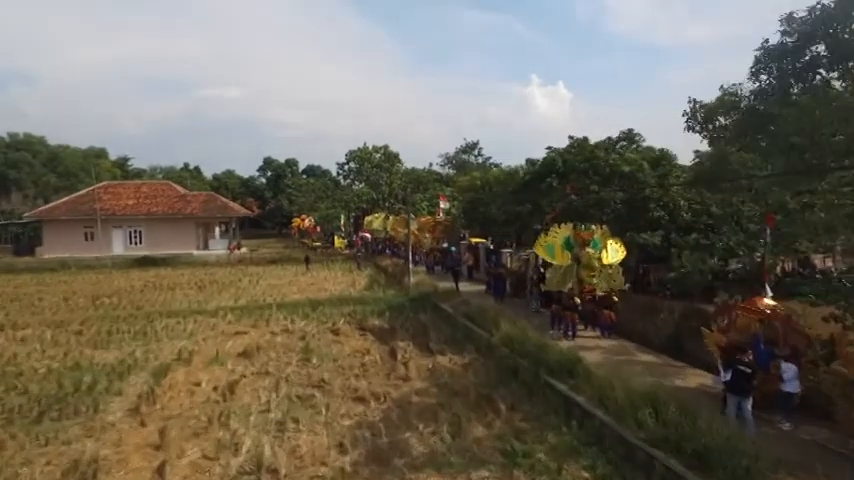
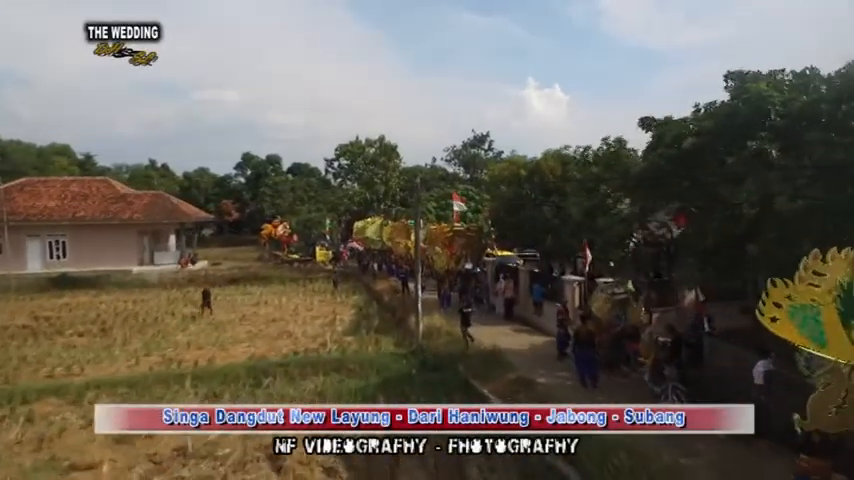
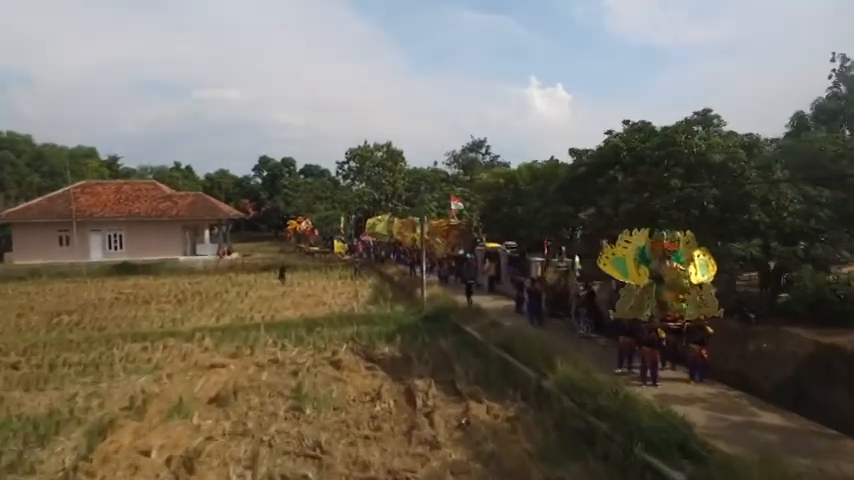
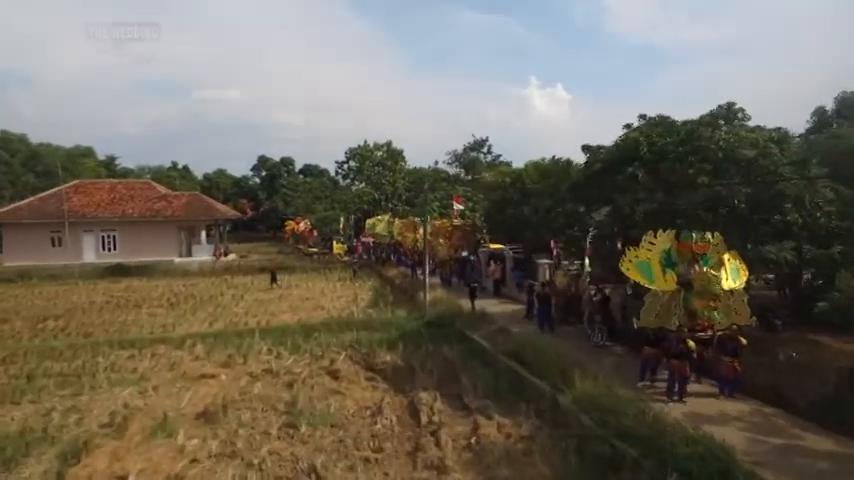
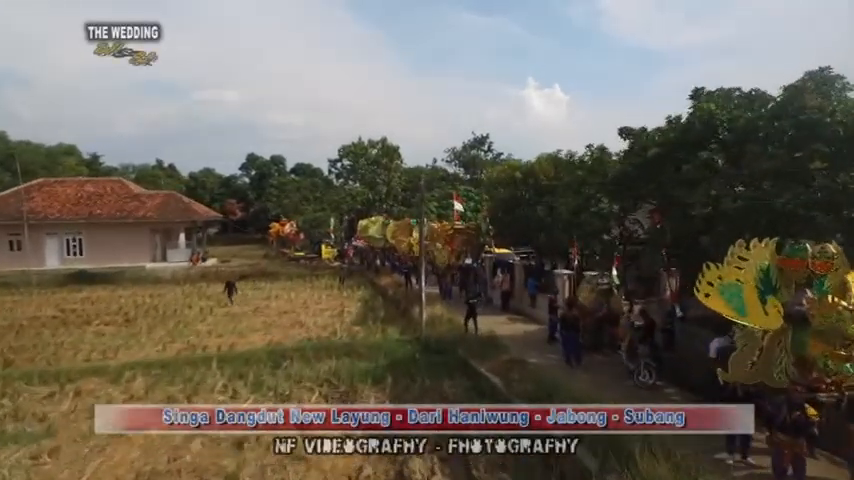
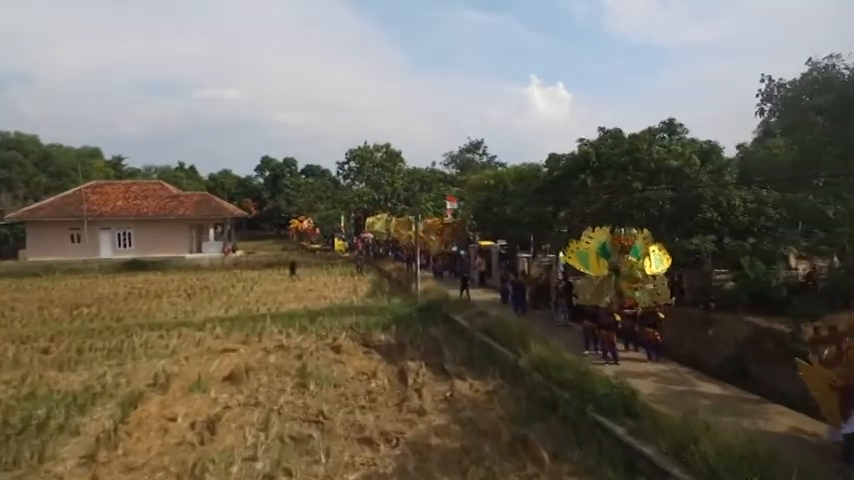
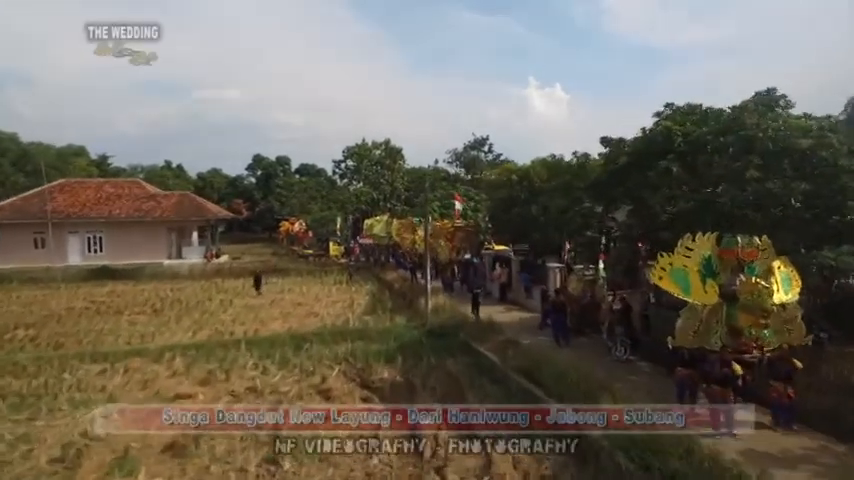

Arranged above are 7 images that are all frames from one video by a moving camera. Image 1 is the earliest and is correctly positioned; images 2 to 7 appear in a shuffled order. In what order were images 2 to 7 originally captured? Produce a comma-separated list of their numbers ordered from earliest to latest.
6, 3, 4, 7, 5, 2
